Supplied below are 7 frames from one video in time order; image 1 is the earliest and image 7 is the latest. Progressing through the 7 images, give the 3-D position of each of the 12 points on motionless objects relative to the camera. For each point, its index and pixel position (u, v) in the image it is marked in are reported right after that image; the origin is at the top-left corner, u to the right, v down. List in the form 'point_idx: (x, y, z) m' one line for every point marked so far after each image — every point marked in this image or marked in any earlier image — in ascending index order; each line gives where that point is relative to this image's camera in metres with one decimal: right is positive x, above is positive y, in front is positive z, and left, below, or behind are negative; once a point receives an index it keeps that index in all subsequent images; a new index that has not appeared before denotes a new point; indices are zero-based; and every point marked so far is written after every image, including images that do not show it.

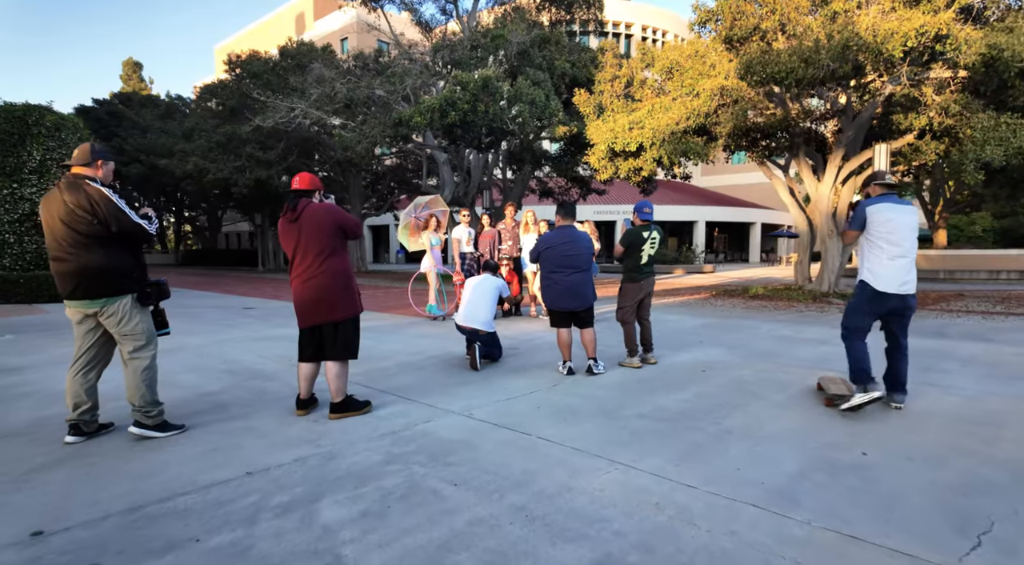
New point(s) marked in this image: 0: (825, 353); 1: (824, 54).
0: (+3.5, -0.8, +6.8) m
1: (+5.8, +4.3, +11.2) m
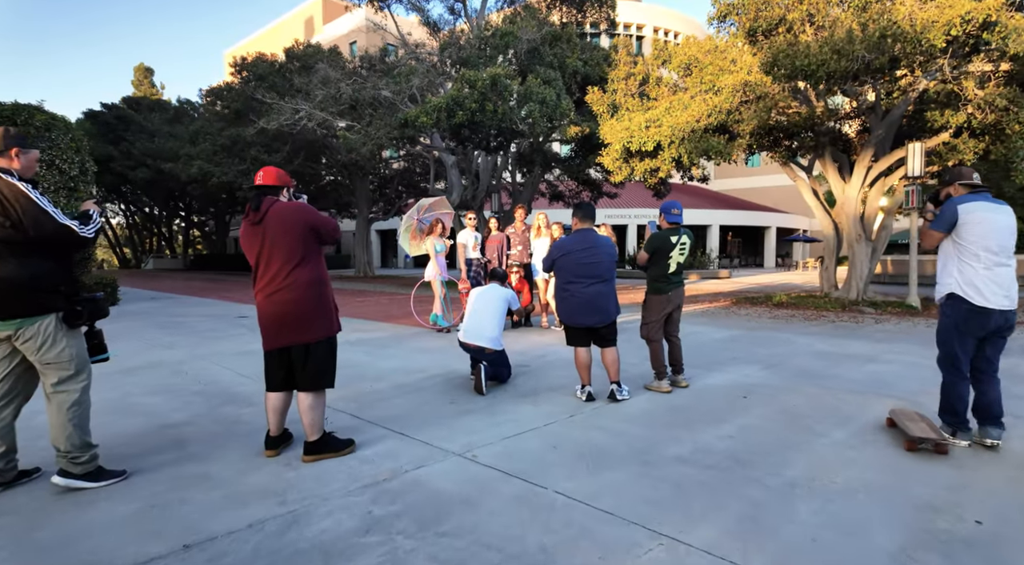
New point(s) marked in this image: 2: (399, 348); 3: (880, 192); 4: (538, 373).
0: (+3.6, -0.9, +6.0) m
1: (+6.0, +4.1, +10.4) m
2: (-1.4, -0.8, +7.5) m
3: (+9.4, +2.3, +15.4) m
4: (+0.3, -0.9, +6.0) m
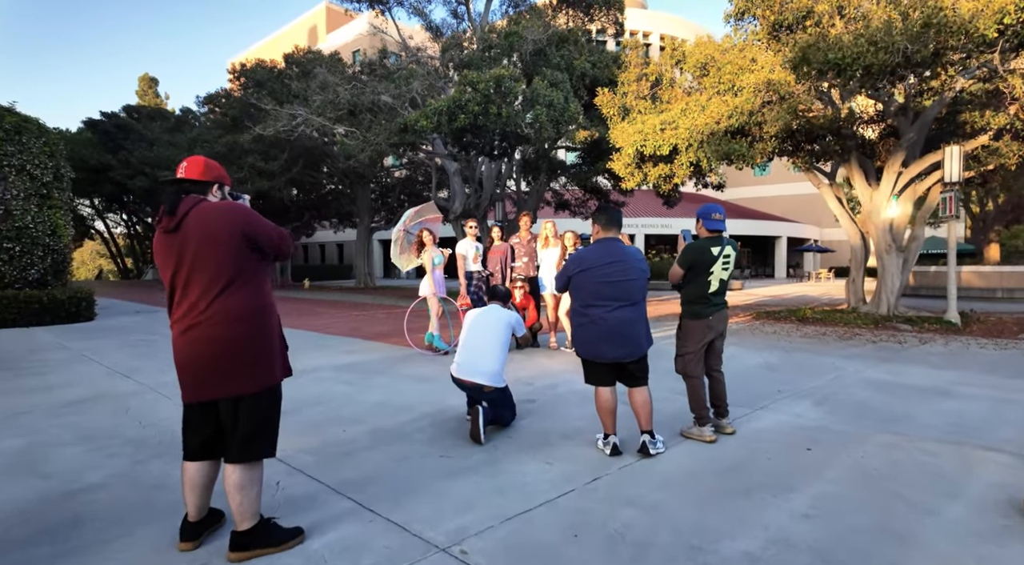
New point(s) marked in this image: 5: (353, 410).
0: (+3.7, -1.1, +5.0) m
1: (+6.1, +3.9, +9.5) m
2: (-1.4, -1.0, +6.6) m
3: (+9.5, +2.0, +14.4) m
4: (+0.3, -1.1, +5.0) m
5: (-1.3, -1.1, +5.0) m
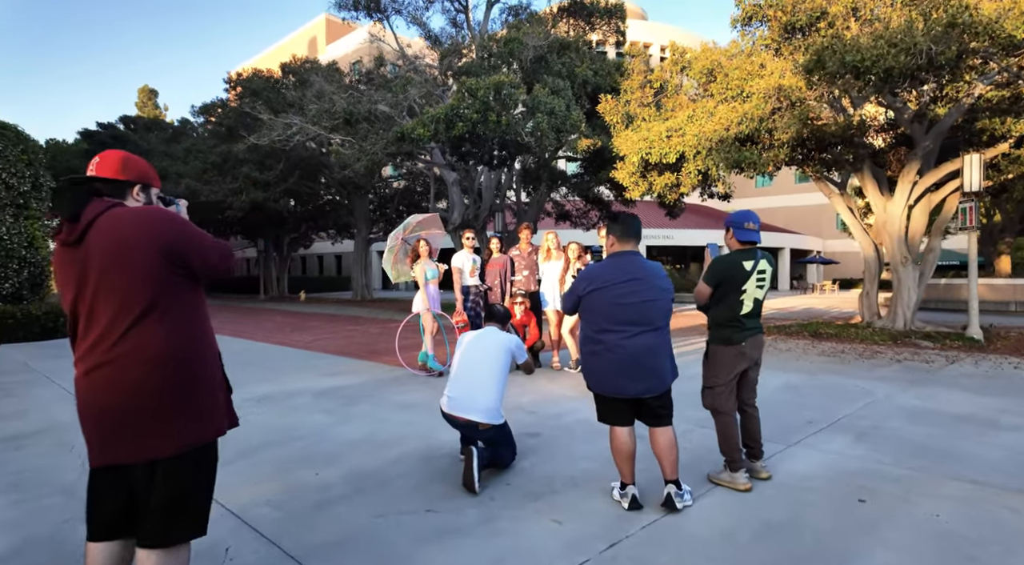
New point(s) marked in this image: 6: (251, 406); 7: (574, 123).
0: (+3.7, -1.2, +4.4) m
1: (+6.1, +3.7, +9.0) m
2: (-1.4, -1.2, +6.0) m
3: (+9.5, +1.6, +13.9) m
4: (+0.3, -1.2, +4.4) m
5: (-1.3, -1.2, +4.4) m
6: (-2.6, -1.2, +6.0) m
7: (+1.6, +4.2, +15.8) m
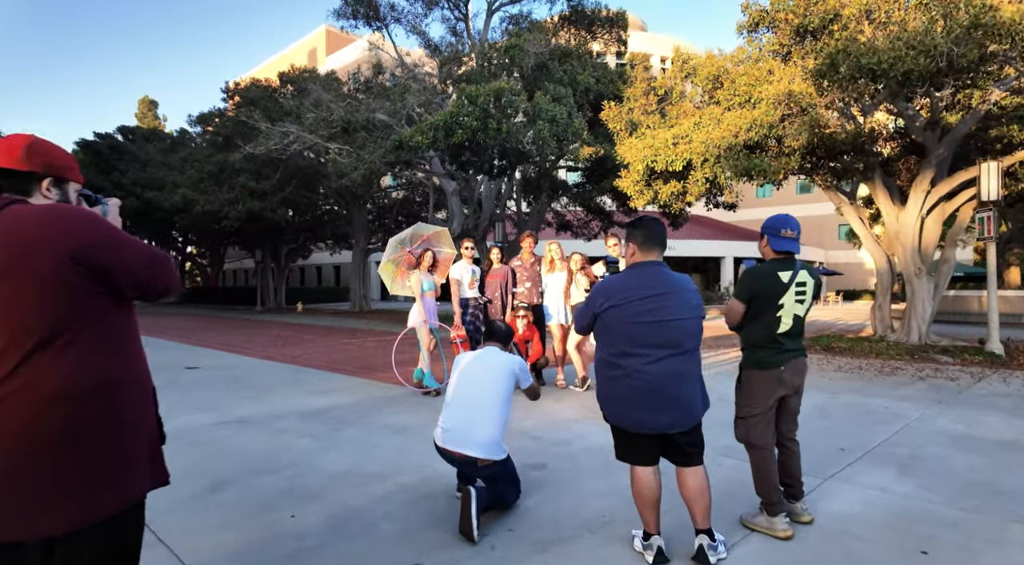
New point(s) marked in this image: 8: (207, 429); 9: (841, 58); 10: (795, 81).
0: (+3.7, -1.3, +3.9) m
1: (+6.1, +3.5, +8.6) m
2: (-1.3, -1.3, +5.5) m
3: (+9.5, +1.4, +13.4) m
4: (+0.3, -1.3, +3.9) m
5: (-1.3, -1.3, +3.9) m
6: (-2.6, -1.4, +5.5) m
7: (+1.6, +3.9, +15.4) m
8: (-2.8, -1.4, +5.6) m
9: (+5.1, +3.5, +9.3) m
10: (+5.5, +3.9, +11.6) m
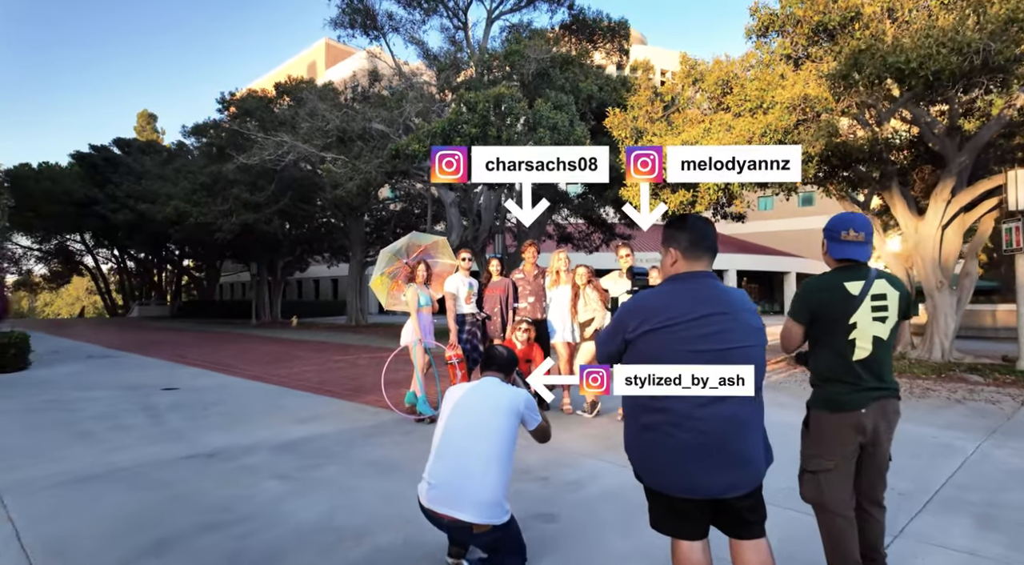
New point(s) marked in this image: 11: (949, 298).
0: (+3.7, -1.4, +3.2) m
1: (+6.1, +3.3, +8.0) m
2: (-1.3, -1.4, +4.8) m
3: (+9.5, +1.1, +12.8) m
4: (+0.3, -1.4, +3.2) m
5: (-1.3, -1.4, +3.3) m
6: (-2.6, -1.5, +4.8) m
7: (+1.6, +3.5, +14.9) m
8: (-2.8, -1.5, +4.9) m
9: (+5.1, +3.3, +8.8) m
10: (+5.5, +3.6, +11.1) m
11: (+9.1, -0.3, +12.6) m
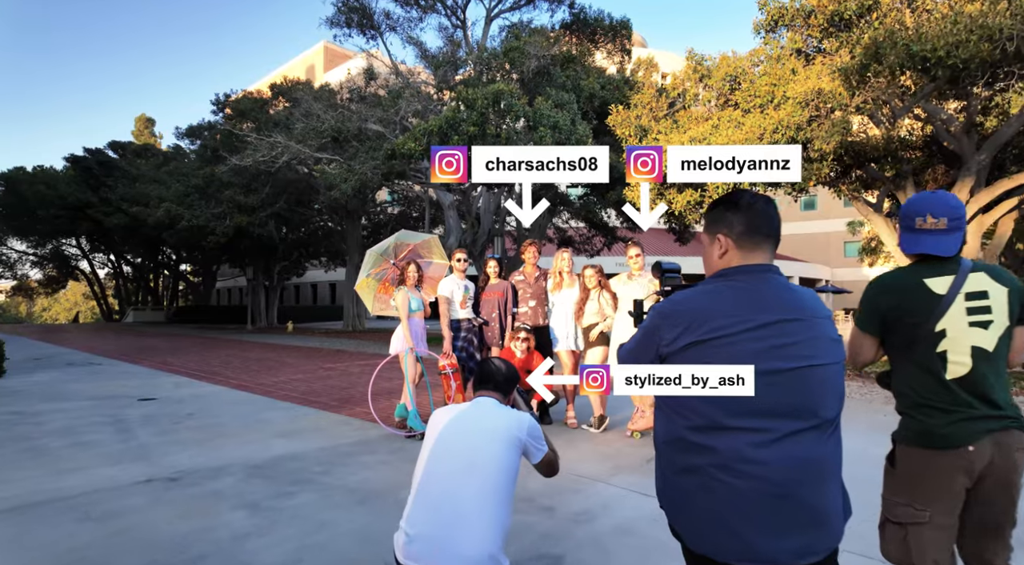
0: (+3.7, -1.4, +2.7) m
1: (+6.1, +3.3, +7.5) m
2: (-1.3, -1.4, +4.2) m
3: (+9.5, +1.0, +12.3) m
4: (+0.3, -1.4, +2.7) m
5: (-1.3, -1.4, +2.7) m
6: (-2.6, -1.5, +4.3) m
7: (+1.6, +3.4, +14.3) m
8: (-2.8, -1.5, +4.4) m
9: (+5.1, +3.2, +8.2) m
10: (+5.5, +3.6, +10.6) m
11: (+9.1, -0.4, +12.0) m
